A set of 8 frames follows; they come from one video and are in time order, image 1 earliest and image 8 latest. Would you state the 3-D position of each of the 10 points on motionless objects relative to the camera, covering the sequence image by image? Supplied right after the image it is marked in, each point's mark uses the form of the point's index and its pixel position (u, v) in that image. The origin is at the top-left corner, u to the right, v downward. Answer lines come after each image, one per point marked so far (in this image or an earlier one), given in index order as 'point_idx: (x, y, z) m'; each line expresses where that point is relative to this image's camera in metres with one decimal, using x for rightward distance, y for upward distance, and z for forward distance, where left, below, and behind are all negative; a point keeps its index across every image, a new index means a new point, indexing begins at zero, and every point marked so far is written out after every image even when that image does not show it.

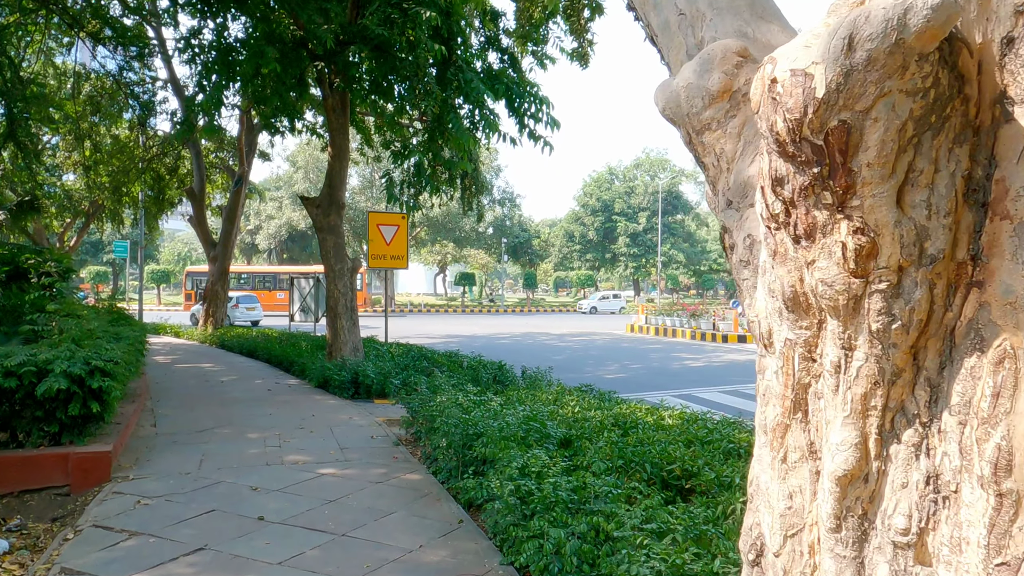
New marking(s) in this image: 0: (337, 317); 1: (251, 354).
0: (-2.3, -0.4, +9.9) m
1: (-4.7, -1.2, +13.7) m
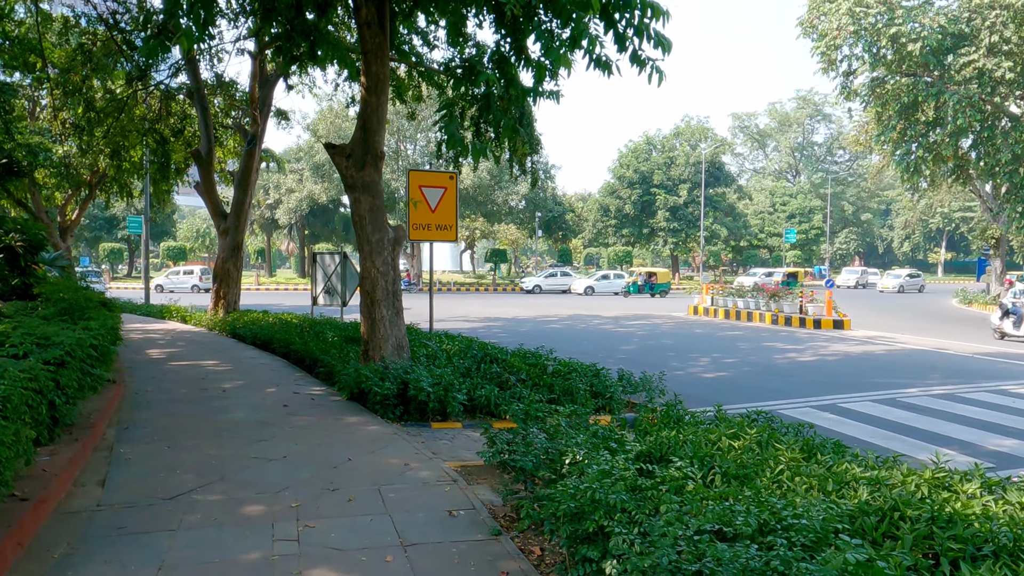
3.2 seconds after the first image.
0: (-1.4, -0.2, +7.5) m
1: (-3.6, -0.9, +11.3) m
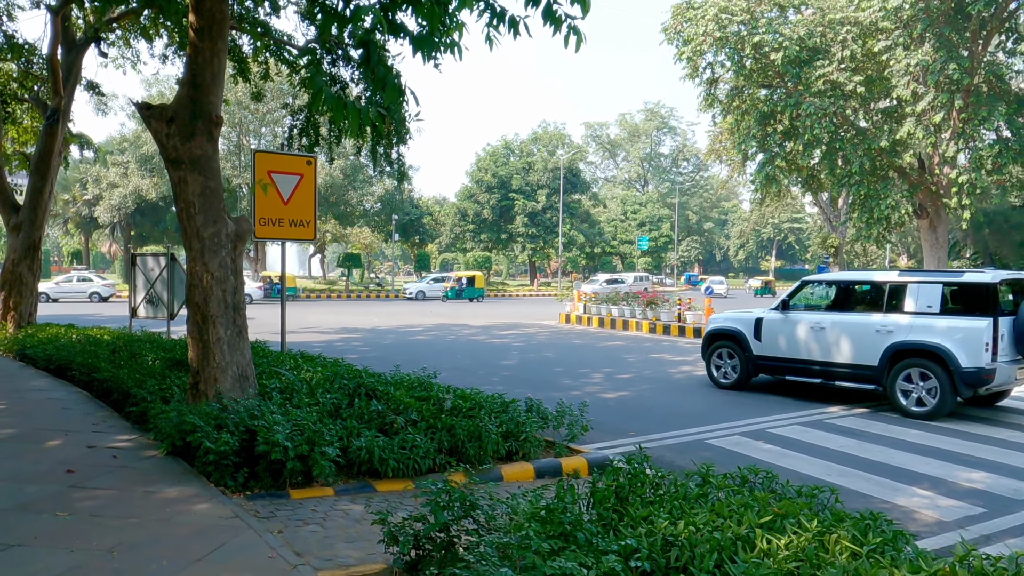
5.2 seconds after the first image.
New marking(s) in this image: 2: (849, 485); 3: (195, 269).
0: (-2.2, -0.3, +5.5) m
1: (-5.2, -1.0, +8.8) m
2: (+2.4, -1.4, +5.5) m
3: (-2.3, +0.1, +5.6) m
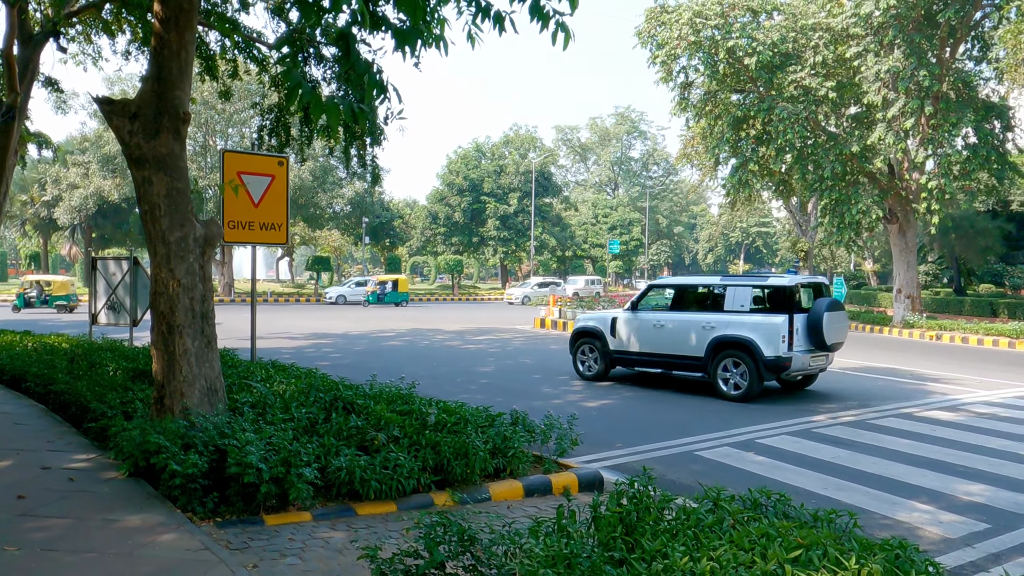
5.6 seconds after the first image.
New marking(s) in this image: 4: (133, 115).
0: (-2.3, -0.3, +5.2) m
1: (-5.4, -1.0, +8.3) m
2: (+2.3, -1.5, +5.3) m
3: (-2.4, +0.1, +5.2) m
4: (-2.6, +1.2, +5.2) m
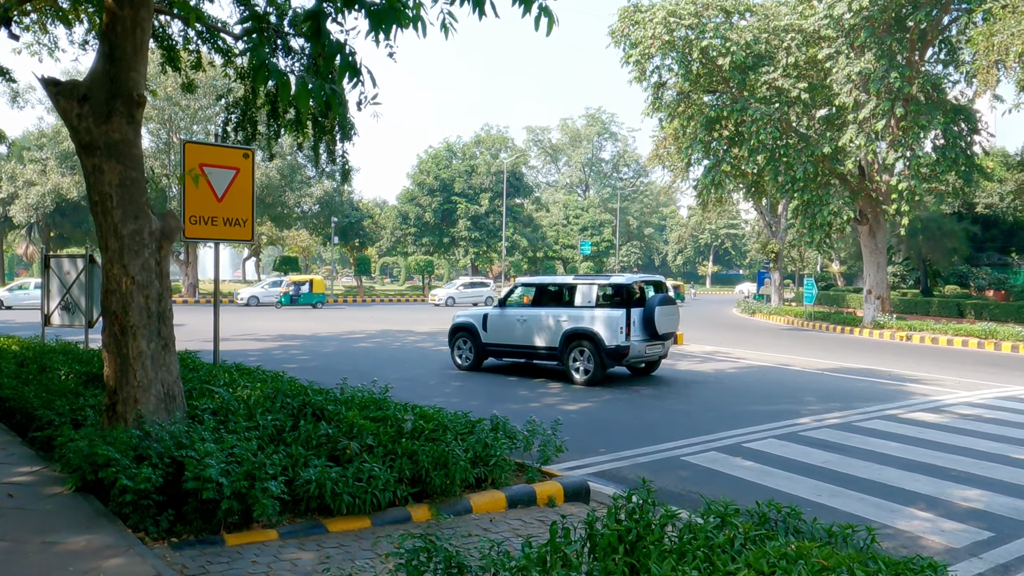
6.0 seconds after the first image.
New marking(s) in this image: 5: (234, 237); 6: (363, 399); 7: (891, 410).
0: (-2.4, -0.3, +4.8) m
1: (-5.6, -1.0, +7.8) m
2: (+2.2, -1.5, +5.1) m
3: (-2.5, +0.1, +4.8) m
4: (-2.7, +1.2, +4.8) m
5: (-2.6, +0.5, +7.1) m
6: (-1.1, -0.8, +5.5) m
7: (+4.2, -1.3, +8.4) m
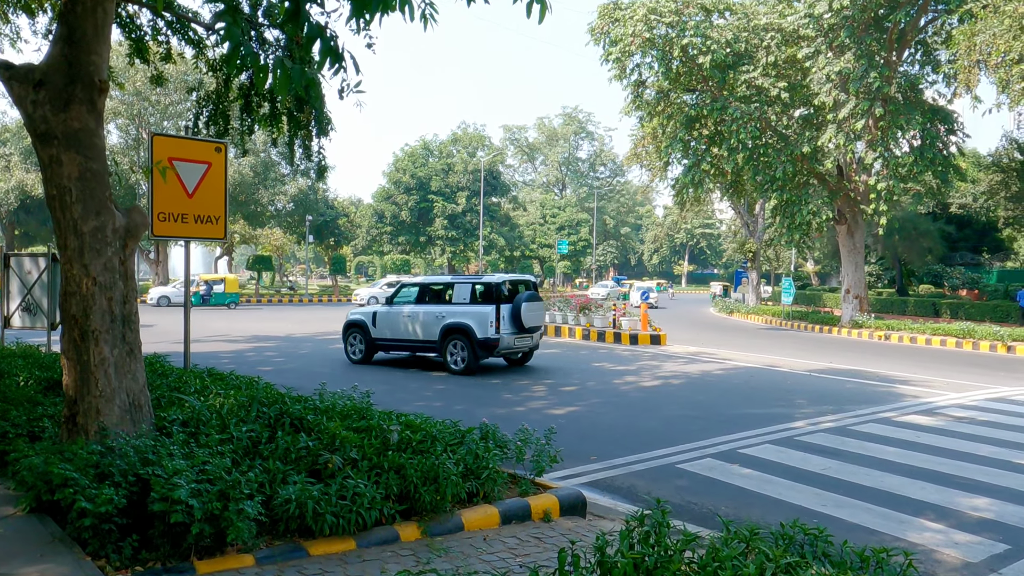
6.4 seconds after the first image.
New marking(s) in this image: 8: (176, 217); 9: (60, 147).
0: (-2.5, -0.3, +4.4) m
1: (-5.8, -1.0, +7.3) m
2: (+2.2, -1.5, +4.9) m
3: (-2.6, +0.1, +4.4) m
4: (-2.7, +1.2, +4.4) m
5: (-2.7, +0.5, +6.7) m
6: (-1.1, -0.8, +5.2) m
7: (+4.0, -1.4, +8.2) m
8: (-2.9, +0.6, +6.5) m
9: (-2.6, +0.8, +4.4) m
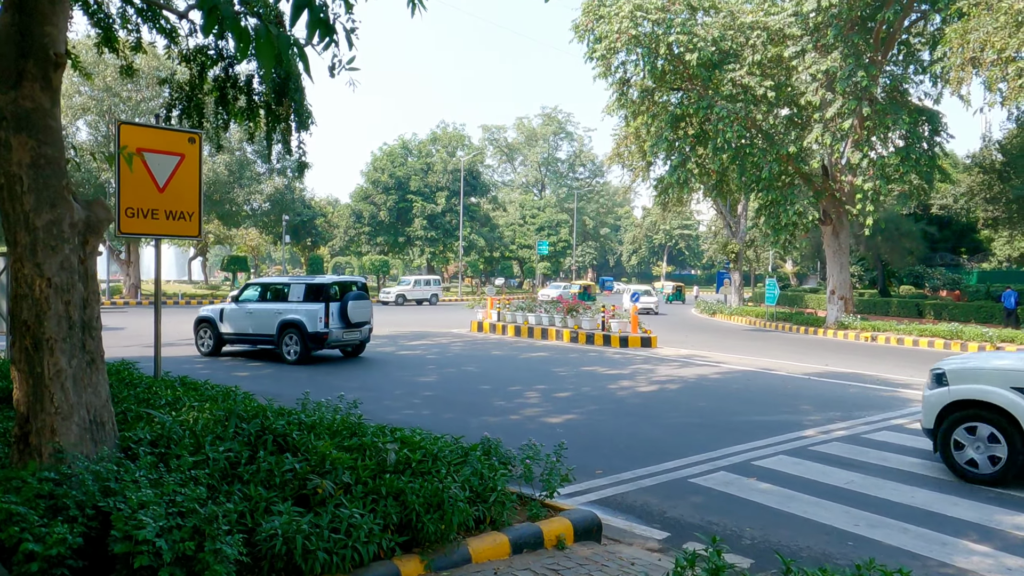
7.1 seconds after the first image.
0: (-2.4, -0.3, +3.9) m
1: (-5.8, -1.1, +6.7) m
2: (+2.2, -1.5, +4.5) m
3: (-2.5, +0.1, +3.9) m
4: (-2.7, +1.2, +3.9) m
5: (-2.7, +0.5, +6.2) m
6: (-1.1, -0.8, +4.7) m
7: (+4.0, -1.4, +7.9) m
8: (-2.9, +0.6, +6.0) m
9: (-2.5, +0.8, +3.9) m
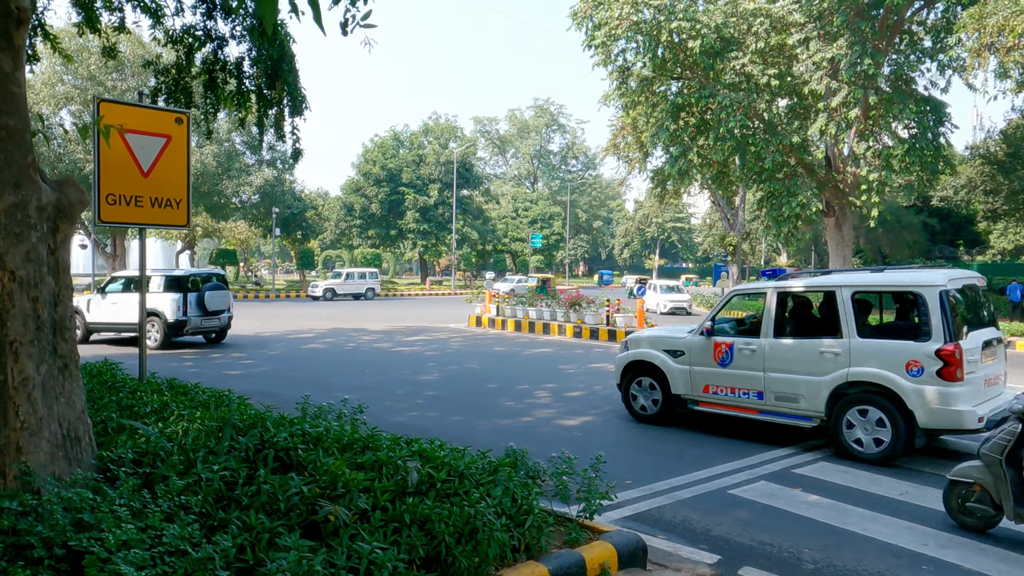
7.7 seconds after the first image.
0: (-2.2, -0.3, +3.3) m
1: (-5.7, -1.0, +6.1) m
2: (+2.4, -1.4, +4.0) m
3: (-2.3, +0.1, +3.3) m
4: (-2.5, +1.2, +3.3) m
5: (-2.5, +0.5, +5.6) m
6: (-0.9, -0.8, +4.2) m
7: (+4.1, -1.3, +7.4) m
8: (-2.7, +0.6, +5.4) m
9: (-2.4, +0.8, +3.3) m
